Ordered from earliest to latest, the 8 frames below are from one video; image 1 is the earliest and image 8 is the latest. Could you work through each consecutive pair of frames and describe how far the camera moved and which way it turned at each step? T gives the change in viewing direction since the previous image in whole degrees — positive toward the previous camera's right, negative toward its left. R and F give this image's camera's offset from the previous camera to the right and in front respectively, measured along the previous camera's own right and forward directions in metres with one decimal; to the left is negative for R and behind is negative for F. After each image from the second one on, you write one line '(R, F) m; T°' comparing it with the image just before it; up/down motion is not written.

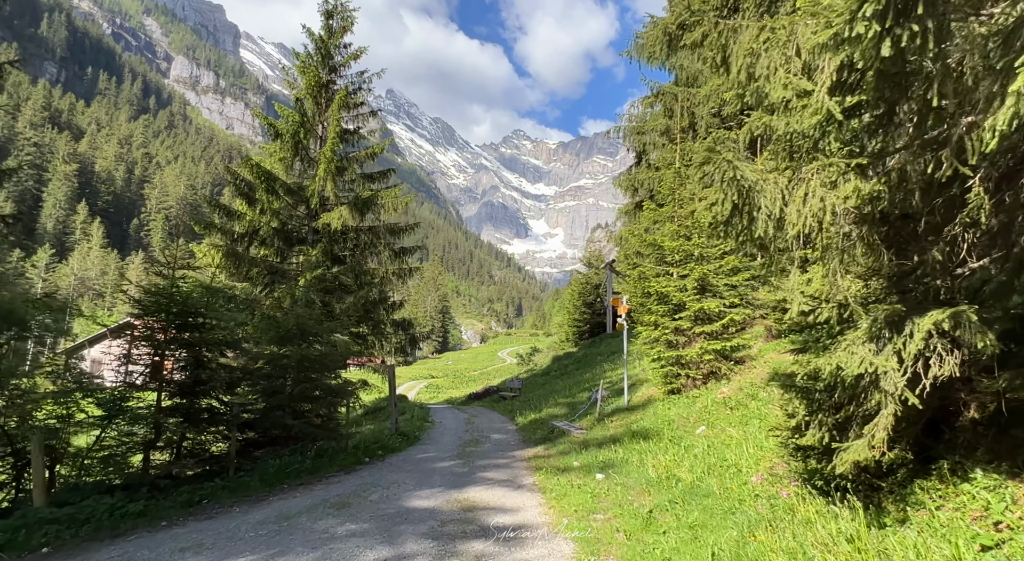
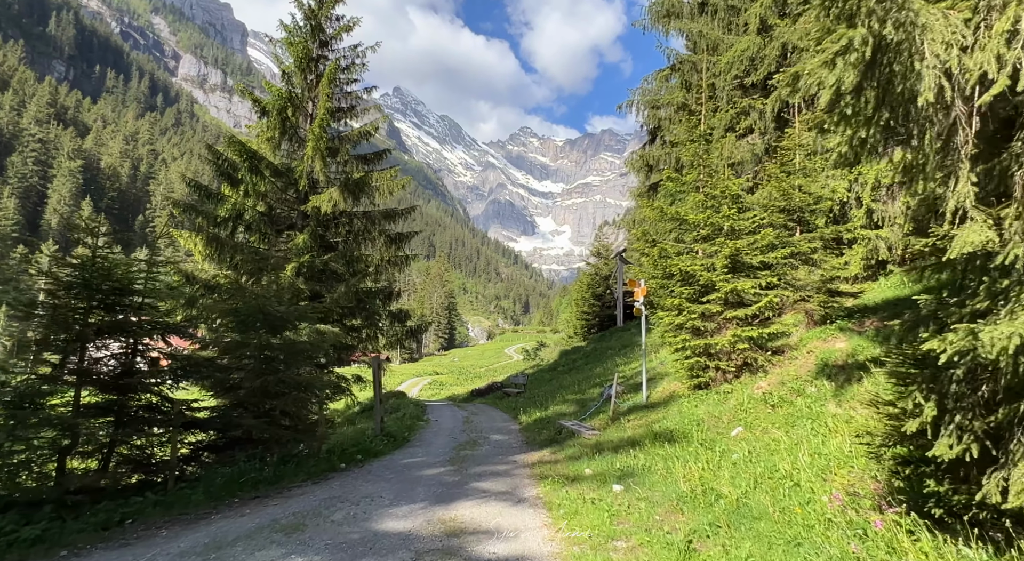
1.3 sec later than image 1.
(+0.1, +2.1) m; -1°
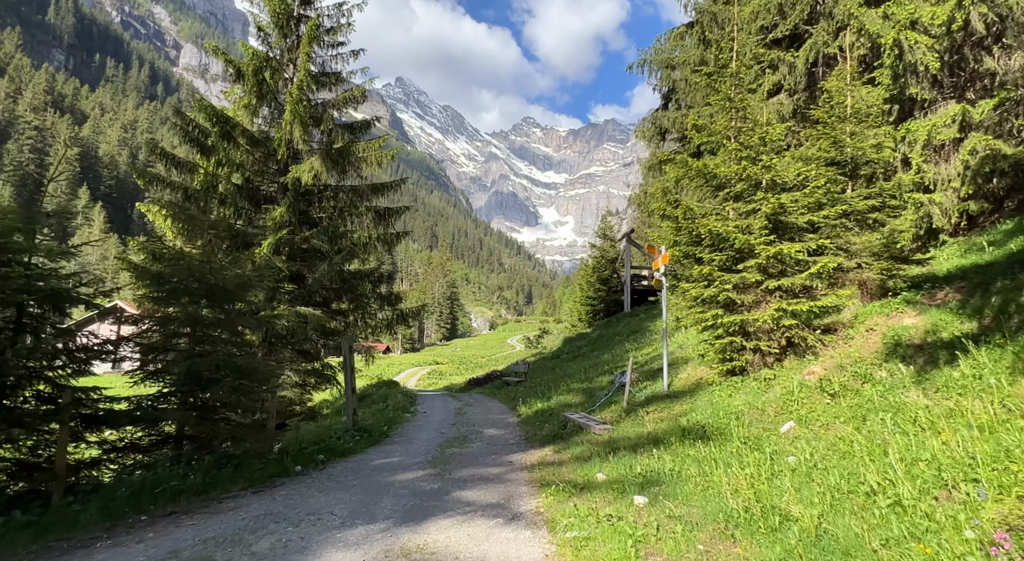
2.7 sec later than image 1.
(+0.1, +2.3) m; 0°
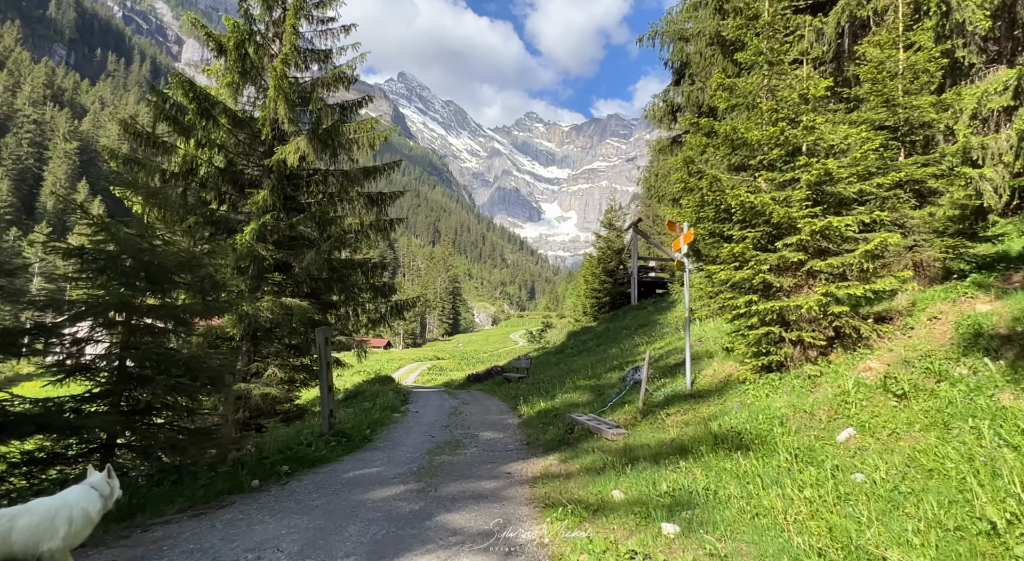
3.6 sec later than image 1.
(+0.1, +1.6) m; 0°
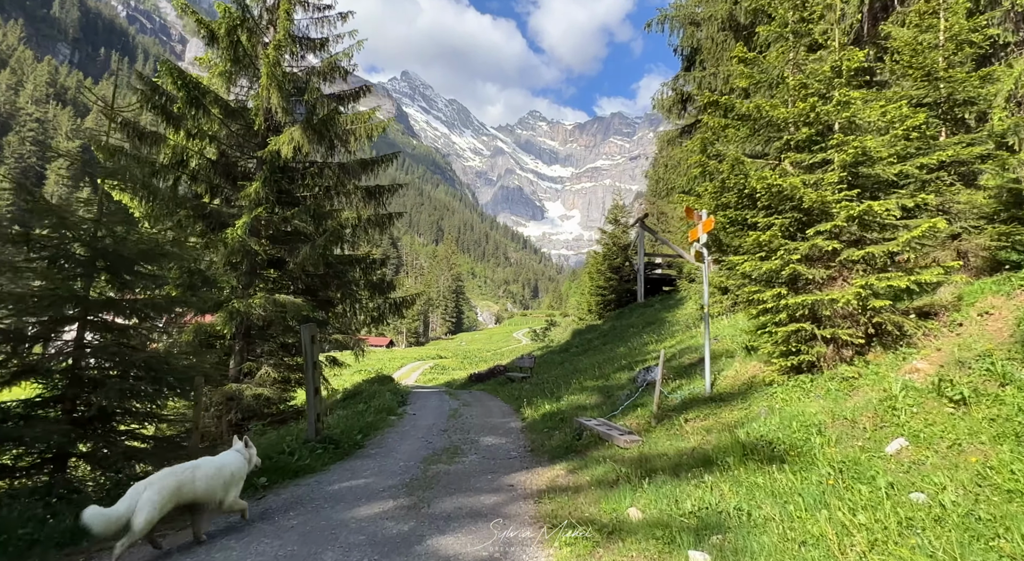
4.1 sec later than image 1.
(0.0, +0.9) m; 0°
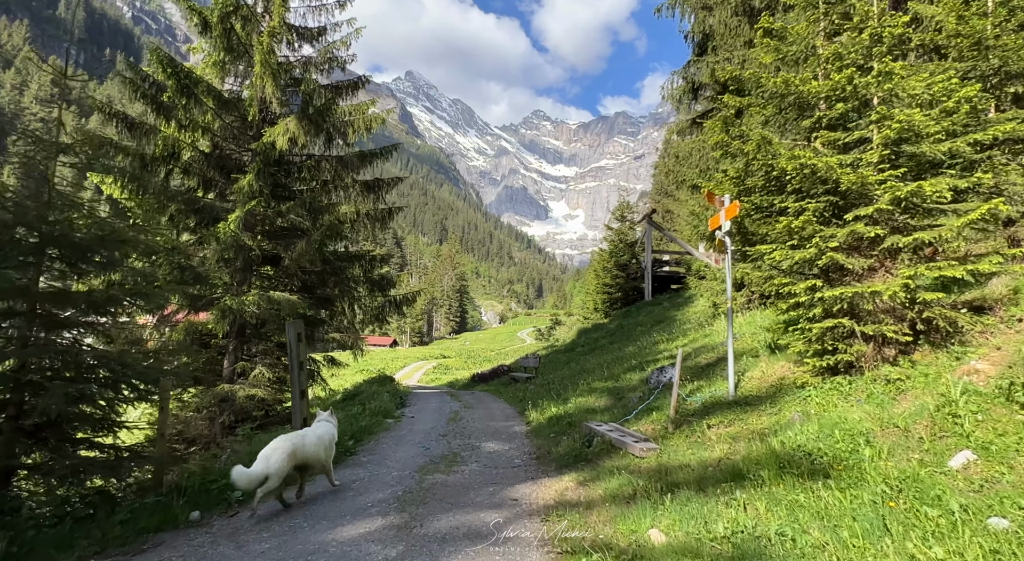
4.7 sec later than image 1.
(0.0, +0.8) m; 0°
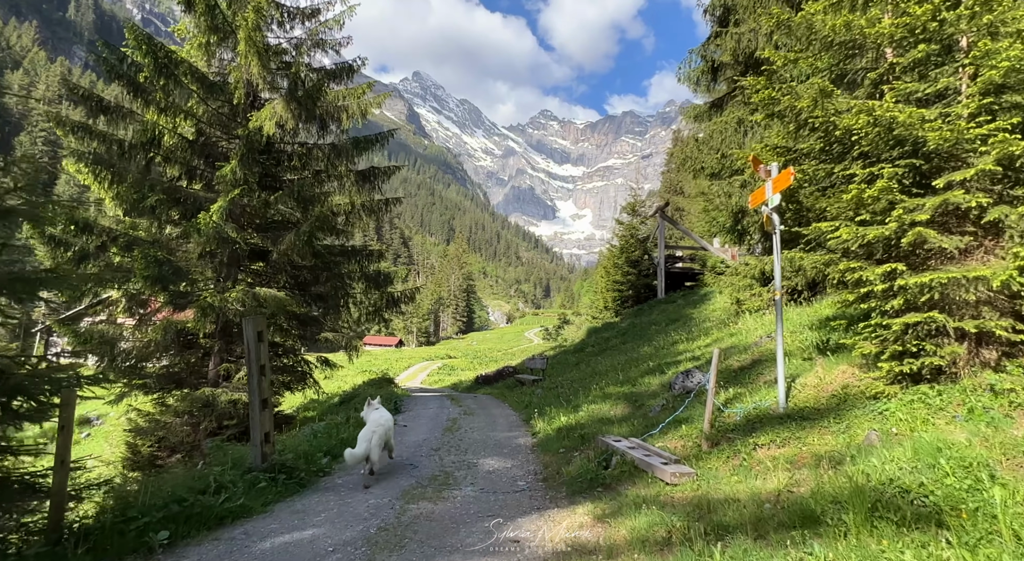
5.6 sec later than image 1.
(+0.1, +1.5) m; -1°
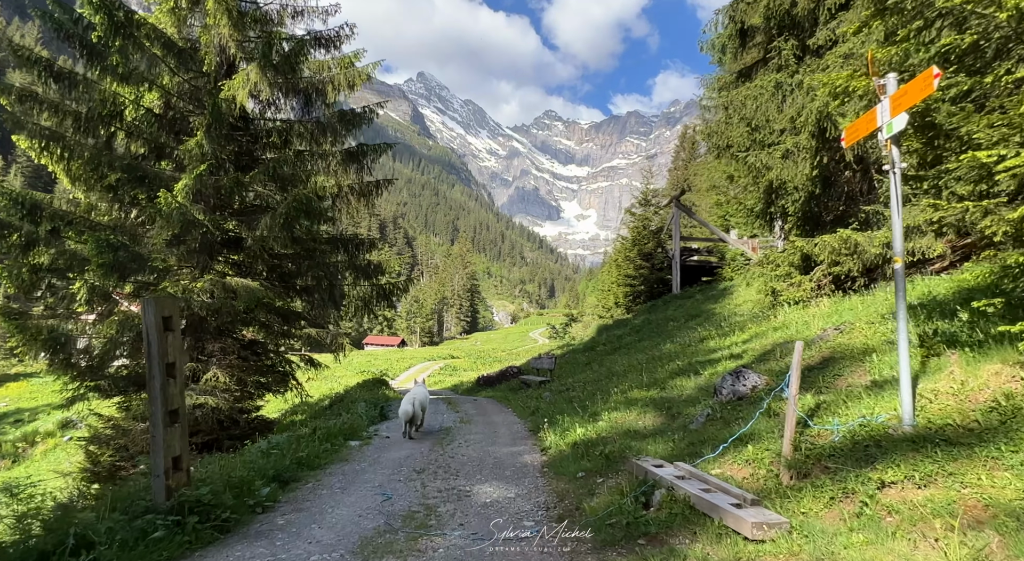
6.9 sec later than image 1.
(0.0, +2.2) m; 0°
